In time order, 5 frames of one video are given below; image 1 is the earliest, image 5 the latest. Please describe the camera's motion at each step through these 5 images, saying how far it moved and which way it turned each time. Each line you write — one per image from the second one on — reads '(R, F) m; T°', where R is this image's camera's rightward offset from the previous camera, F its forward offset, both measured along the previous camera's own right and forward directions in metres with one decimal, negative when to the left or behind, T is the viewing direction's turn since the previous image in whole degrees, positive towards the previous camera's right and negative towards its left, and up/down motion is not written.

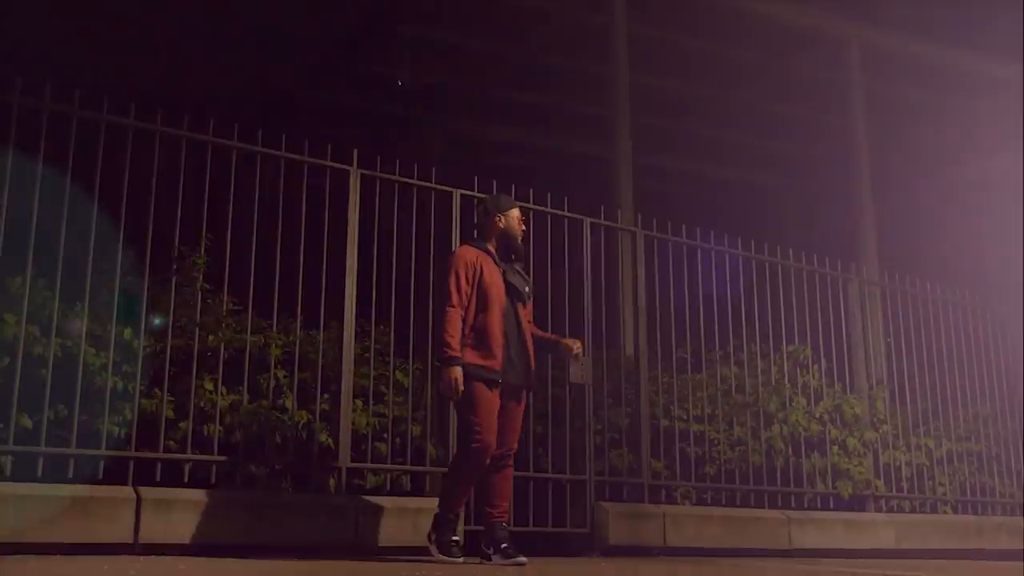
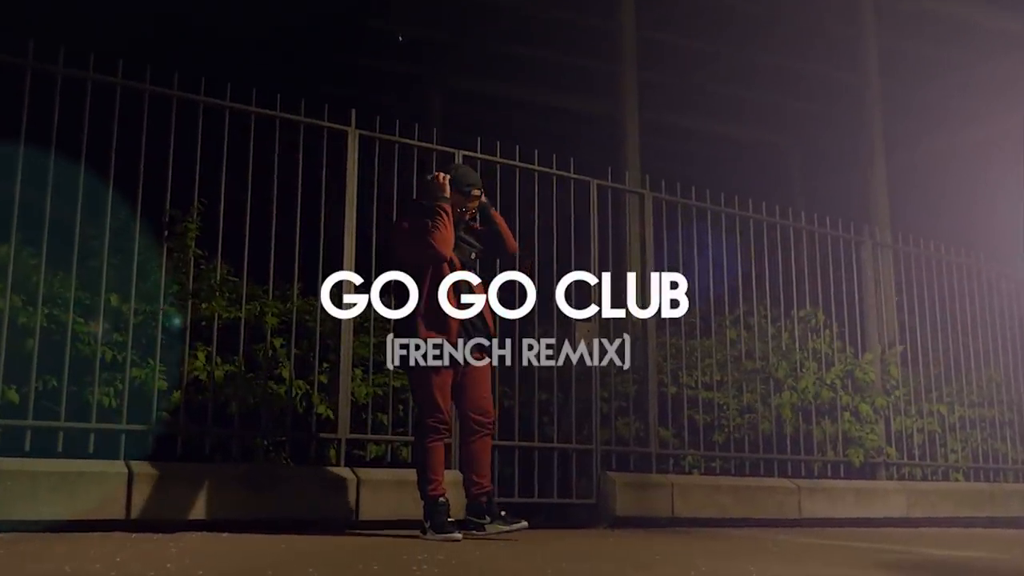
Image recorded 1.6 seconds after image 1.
(0.0, +0.2) m; 0°
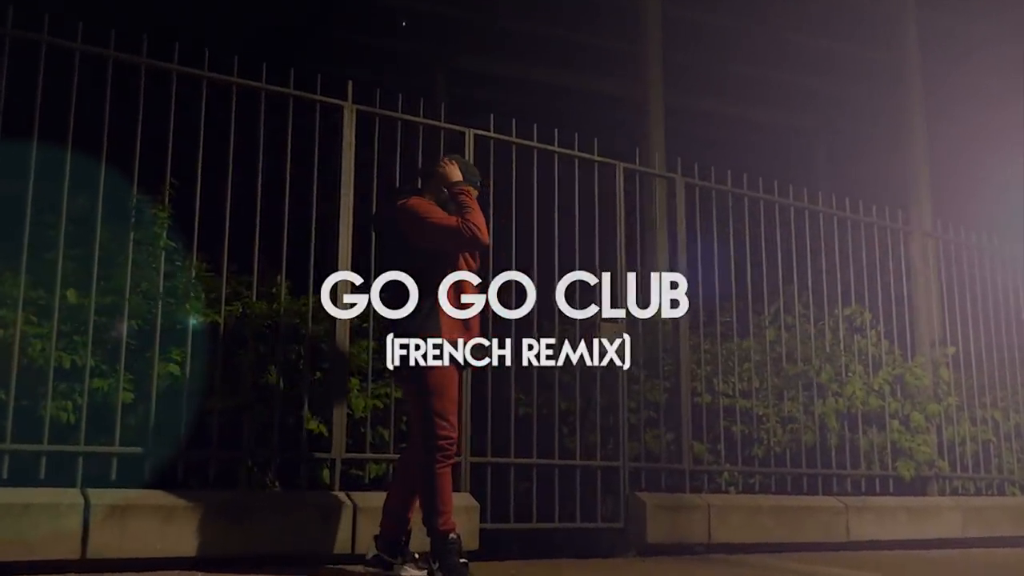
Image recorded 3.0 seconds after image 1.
(-0.1, +0.7) m; 0°
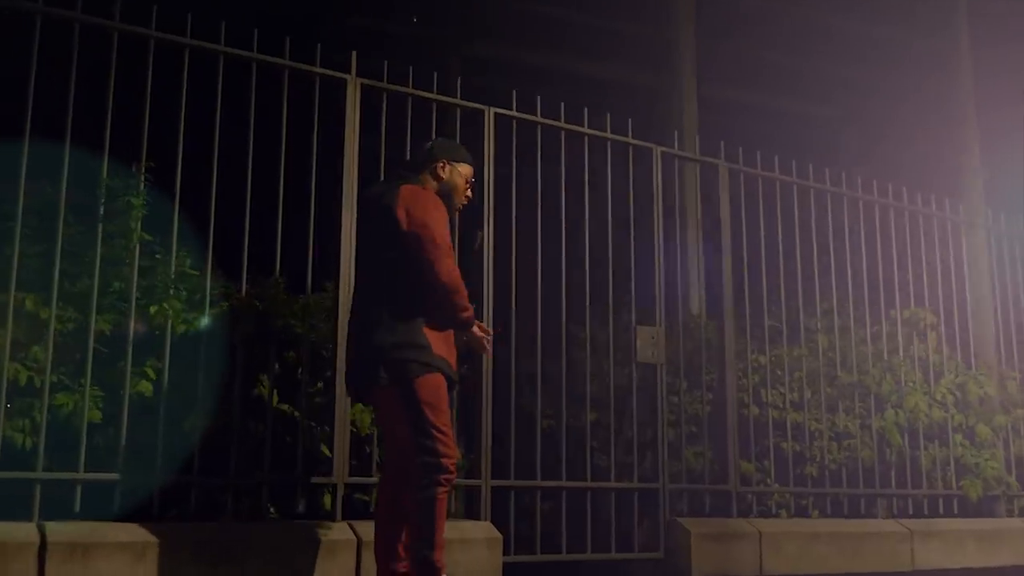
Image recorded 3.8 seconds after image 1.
(-0.1, +0.6) m; -1°
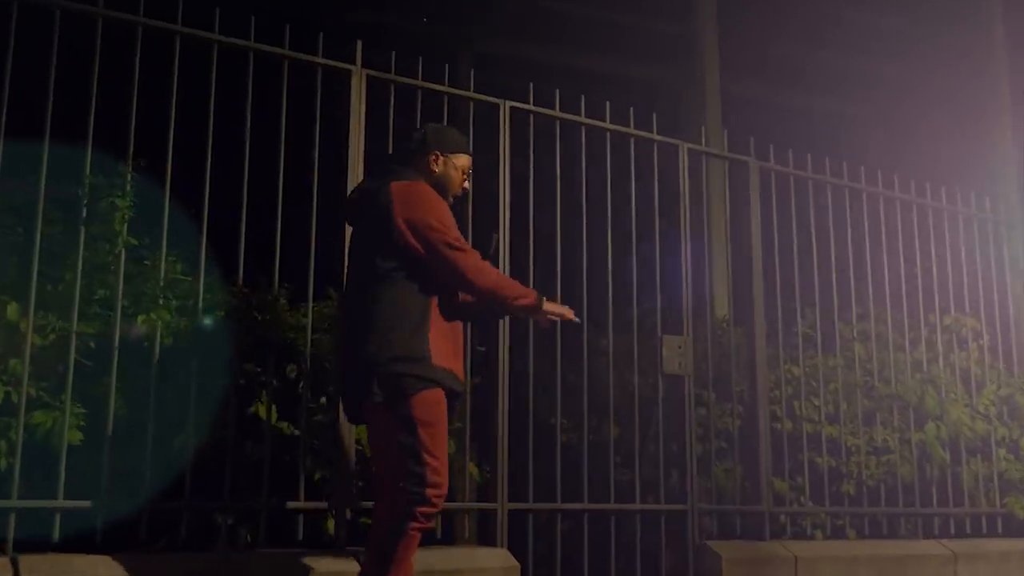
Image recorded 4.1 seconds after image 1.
(0.0, +0.3) m; -1°
